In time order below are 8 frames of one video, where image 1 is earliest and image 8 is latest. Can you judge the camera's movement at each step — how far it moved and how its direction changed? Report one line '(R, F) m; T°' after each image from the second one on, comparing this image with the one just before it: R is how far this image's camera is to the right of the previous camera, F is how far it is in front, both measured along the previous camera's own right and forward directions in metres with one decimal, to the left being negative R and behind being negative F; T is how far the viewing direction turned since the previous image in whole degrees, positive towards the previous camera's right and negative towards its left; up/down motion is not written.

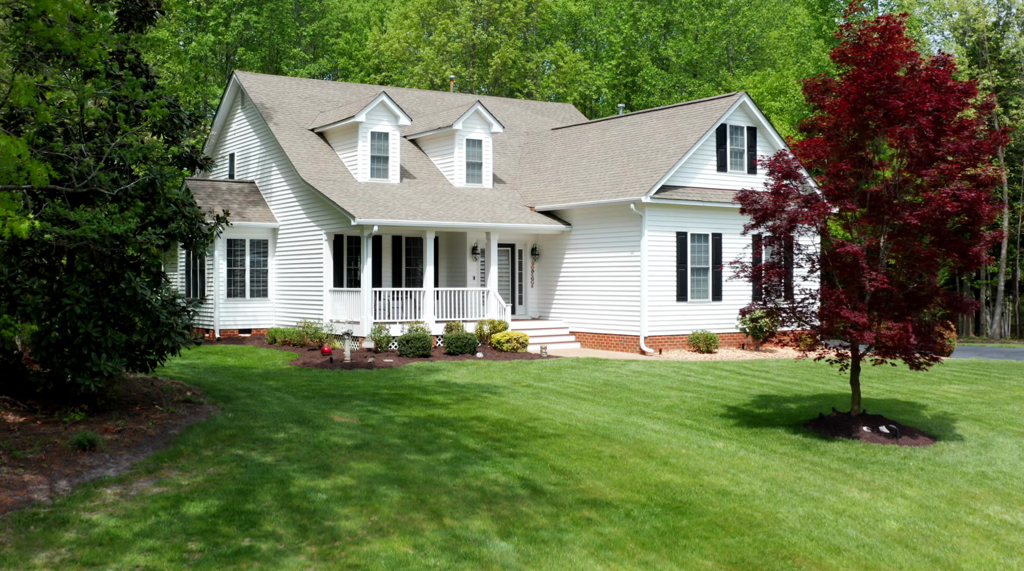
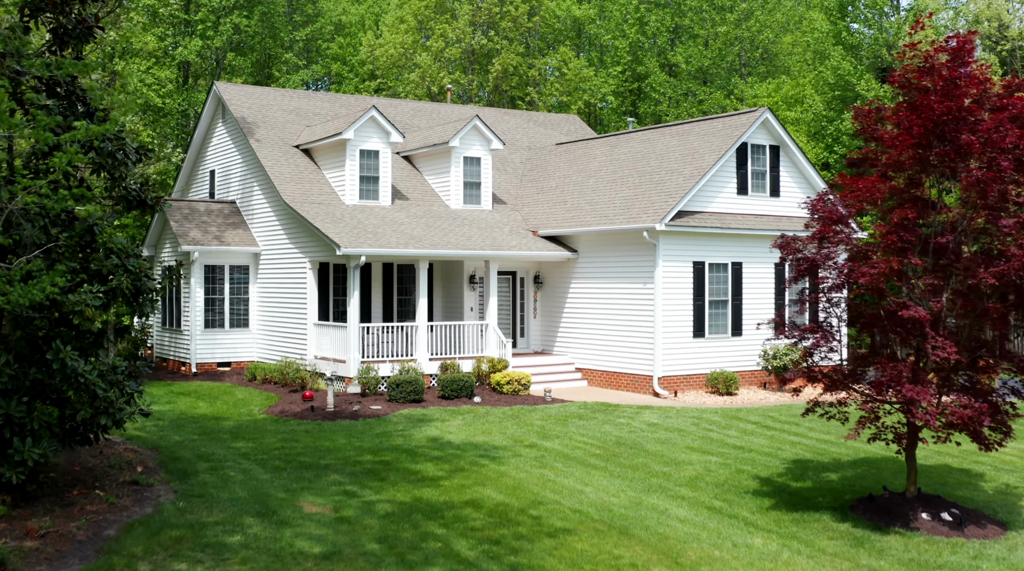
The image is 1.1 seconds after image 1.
(0.0, +2.5) m; 0°
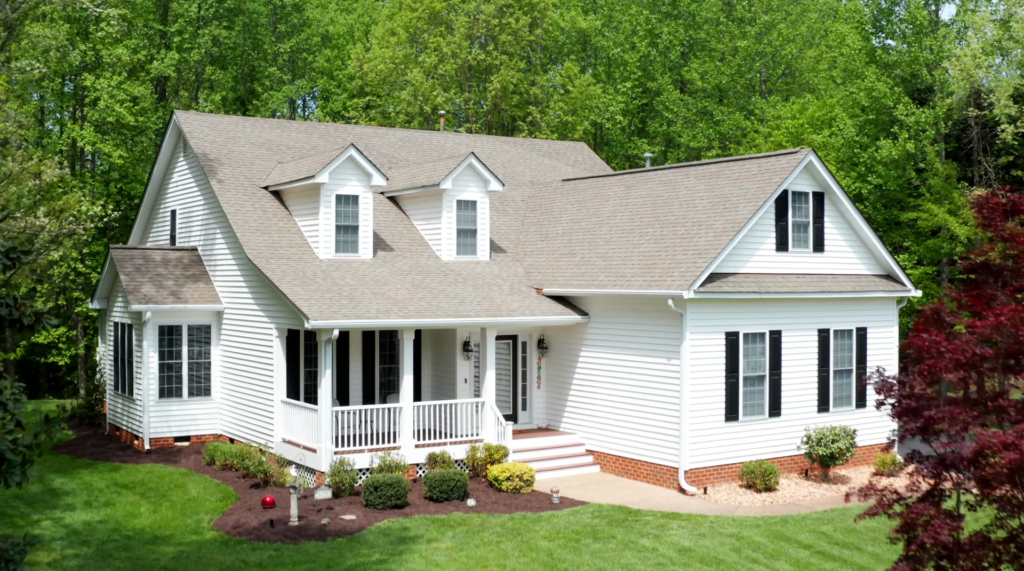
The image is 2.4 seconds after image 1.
(0.0, +3.9) m; 0°
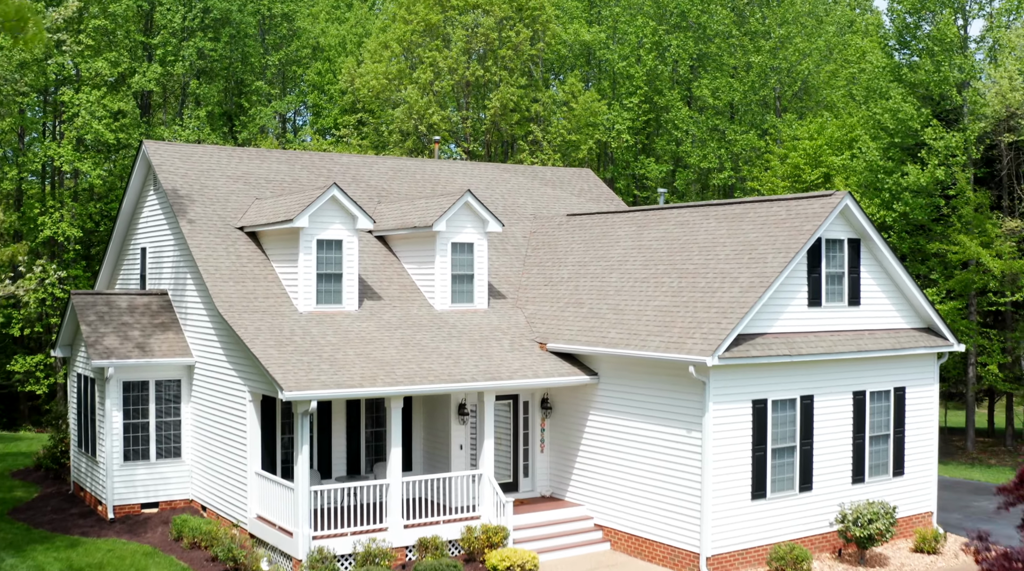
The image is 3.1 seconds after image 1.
(0.0, +2.4) m; 0°
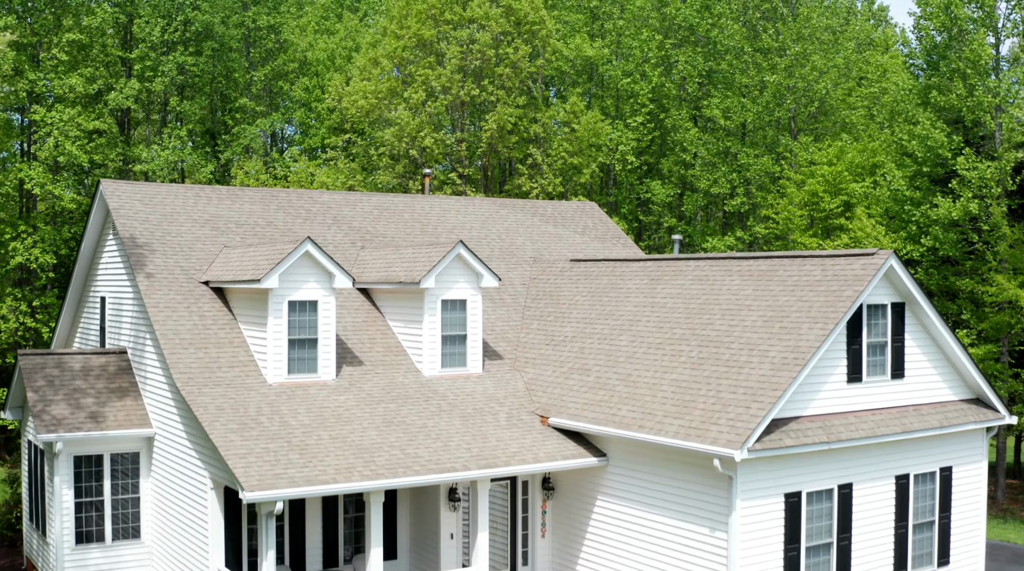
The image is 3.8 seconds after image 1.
(0.0, +2.6) m; 0°
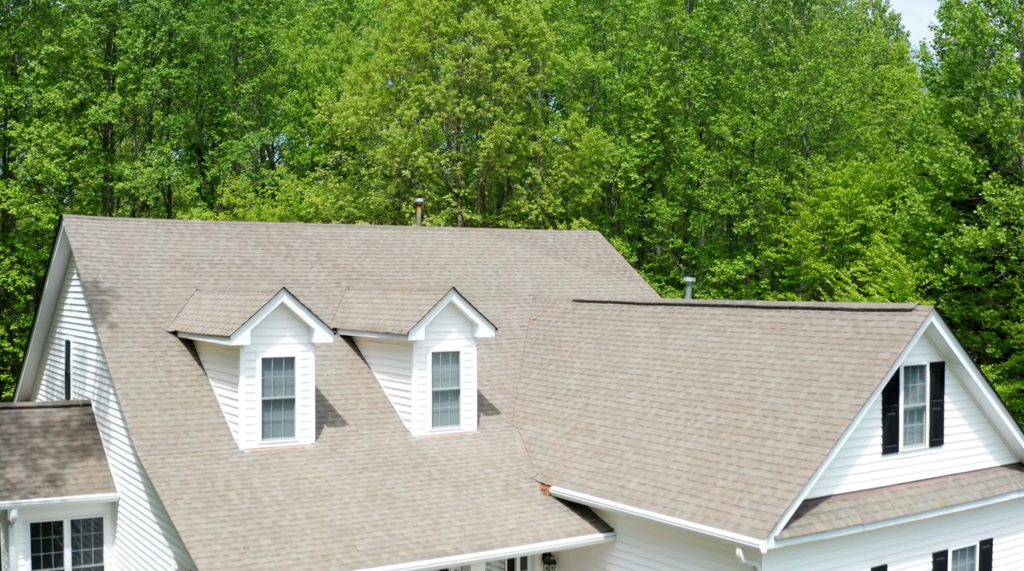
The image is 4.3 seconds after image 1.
(0.0, +1.9) m; 0°
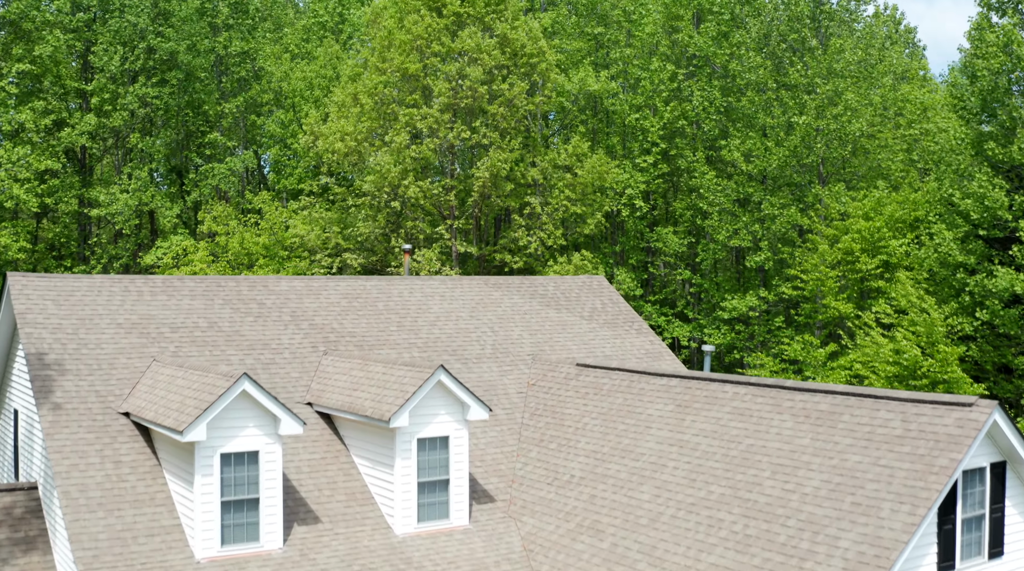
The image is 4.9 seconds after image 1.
(0.0, +2.3) m; 0°
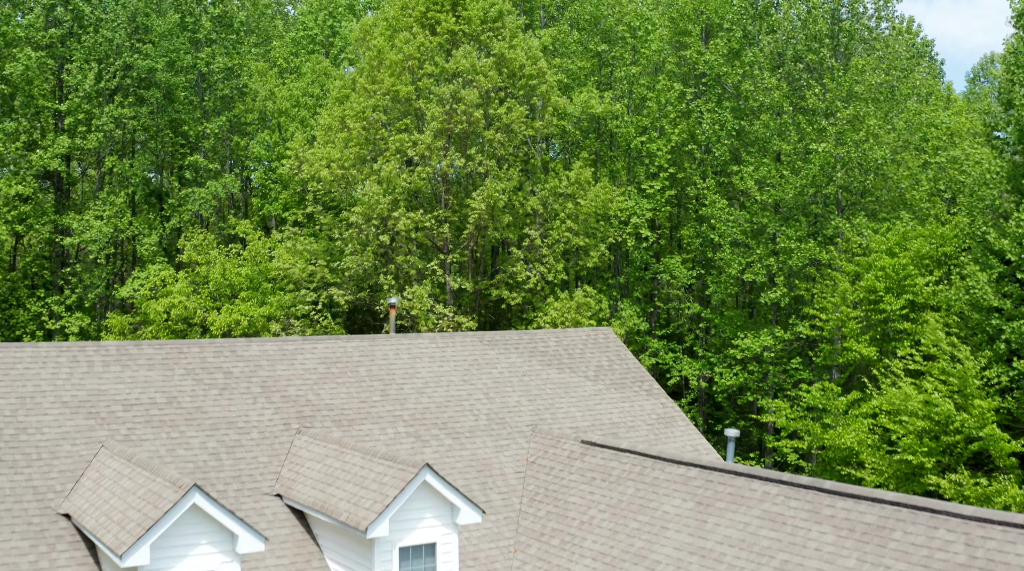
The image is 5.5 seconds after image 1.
(0.0, +2.2) m; 0°
